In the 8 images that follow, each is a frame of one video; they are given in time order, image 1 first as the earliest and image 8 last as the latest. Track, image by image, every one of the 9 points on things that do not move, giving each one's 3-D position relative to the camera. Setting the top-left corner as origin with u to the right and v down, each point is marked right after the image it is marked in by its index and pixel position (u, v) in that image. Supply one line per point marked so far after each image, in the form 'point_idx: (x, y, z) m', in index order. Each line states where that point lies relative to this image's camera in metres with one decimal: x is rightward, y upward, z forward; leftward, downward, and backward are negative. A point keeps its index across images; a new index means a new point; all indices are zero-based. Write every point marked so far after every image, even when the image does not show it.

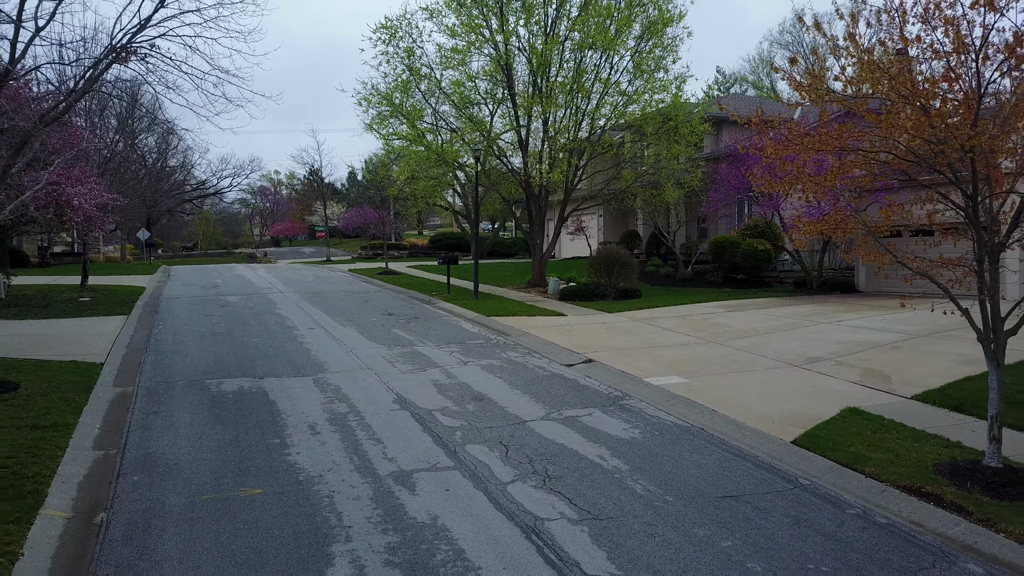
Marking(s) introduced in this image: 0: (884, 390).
0: (+3.9, -1.1, +8.3) m
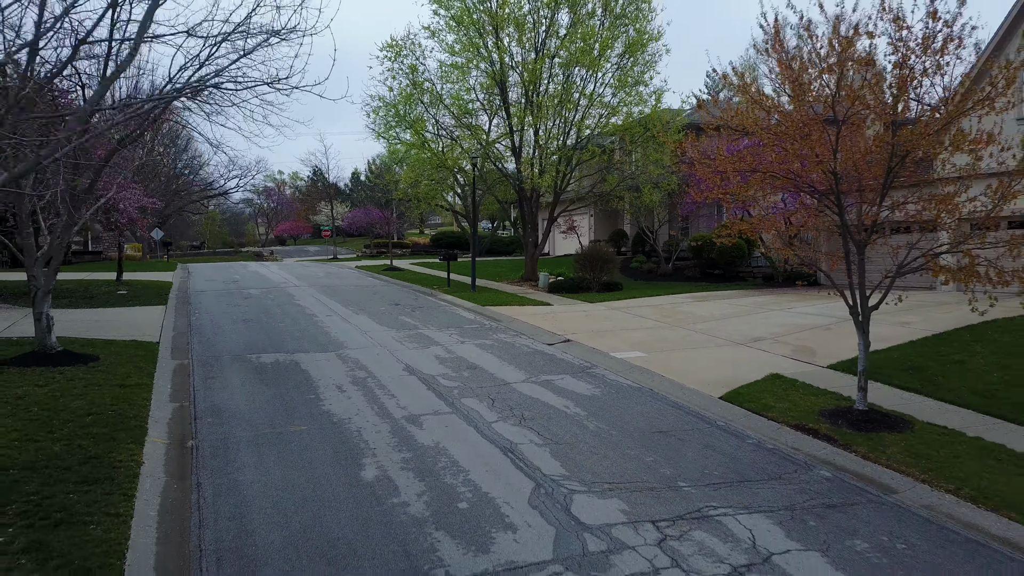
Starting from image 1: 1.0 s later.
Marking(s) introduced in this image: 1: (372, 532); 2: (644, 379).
0: (+3.7, -0.9, +10.0) m
1: (-0.9, -1.7, +5.0) m
2: (+1.6, -1.1, +9.4) m
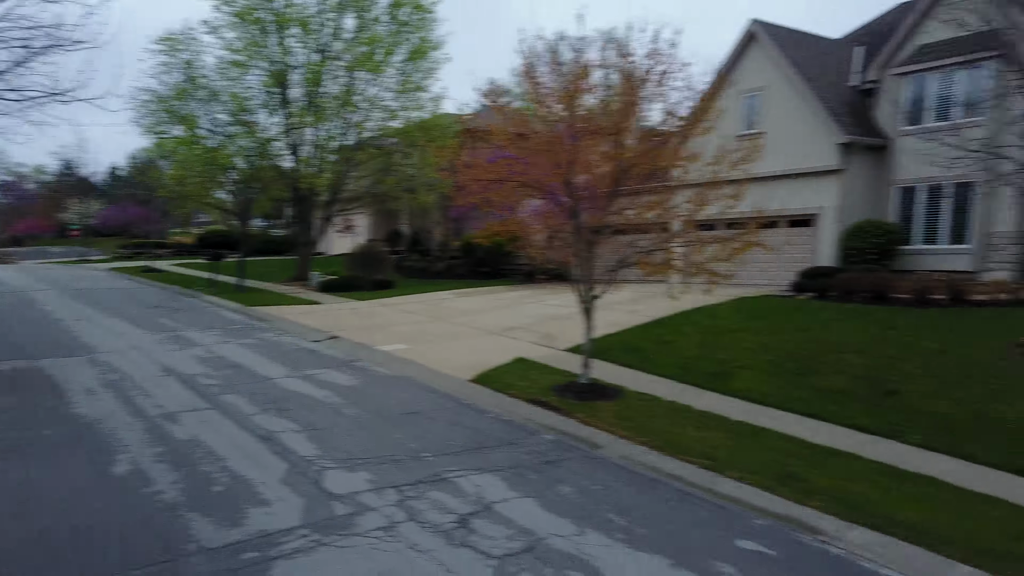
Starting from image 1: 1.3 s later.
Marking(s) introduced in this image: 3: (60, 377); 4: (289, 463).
0: (+0.5, -0.8, +11.3) m
1: (-2.5, -1.6, +5.2) m
2: (-1.4, -1.0, +10.1) m
3: (-5.2, -1.0, +9.0) m
4: (-1.9, -1.5, +6.4) m
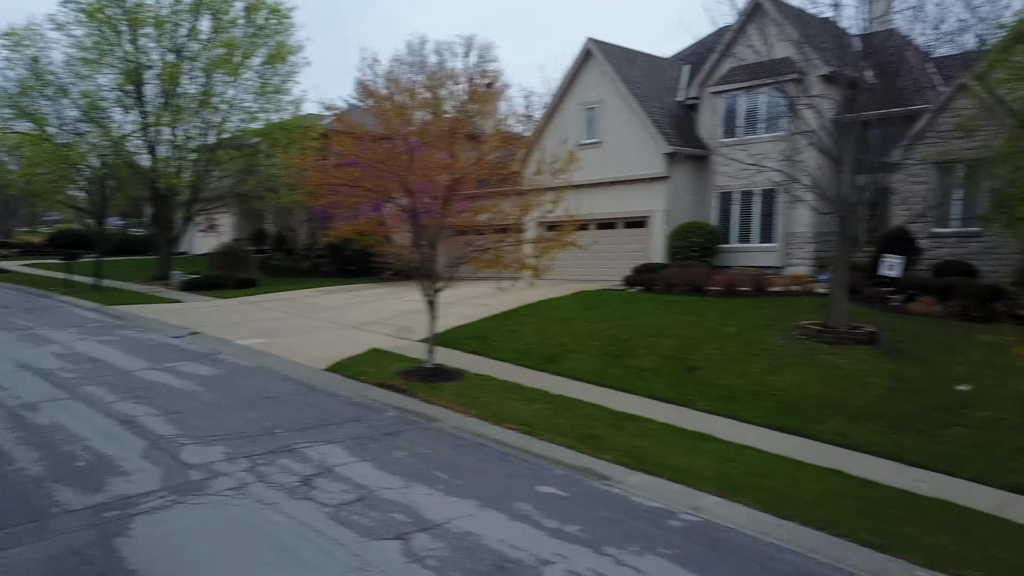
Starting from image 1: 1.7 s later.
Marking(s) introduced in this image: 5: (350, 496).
0: (-1.7, -0.8, +12.3) m
1: (-3.8, -1.6, +5.7) m
2: (-3.4, -1.0, +10.7) m
3: (-7.0, -1.0, +9.1) m
4: (-3.3, -1.5, +7.0) m
5: (-1.3, -1.6, +6.2) m
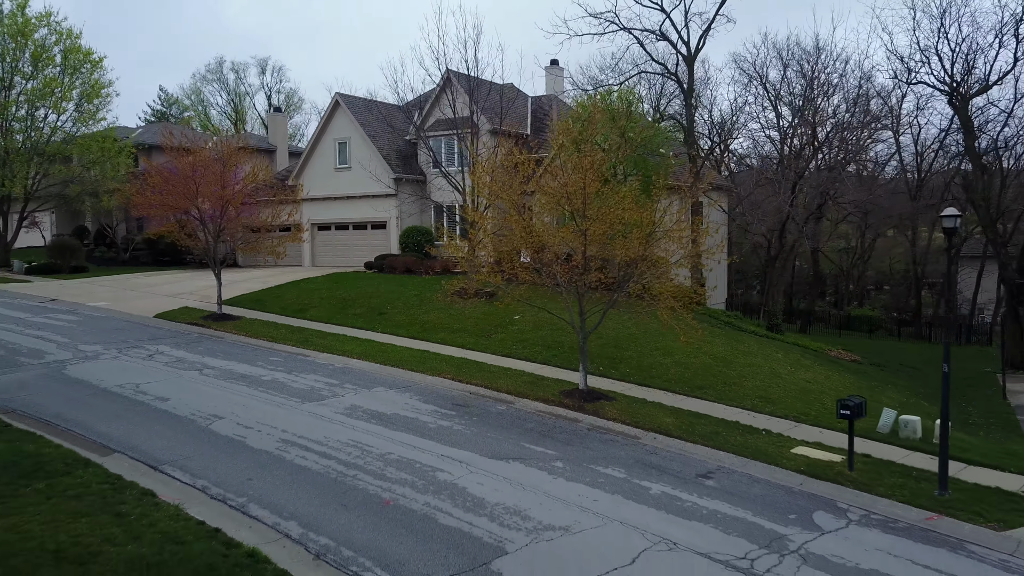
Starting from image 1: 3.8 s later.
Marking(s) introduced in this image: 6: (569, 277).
0: (-7.3, -0.3, +18.7) m
1: (-7.9, -1.2, +11.8) m
2: (-8.7, -0.5, +16.8) m
3: (-11.8, -0.6, +14.4) m
4: (-7.7, -1.0, +13.2) m
5: (-5.6, -1.2, +12.9) m
6: (+0.9, +0.2, +12.8) m
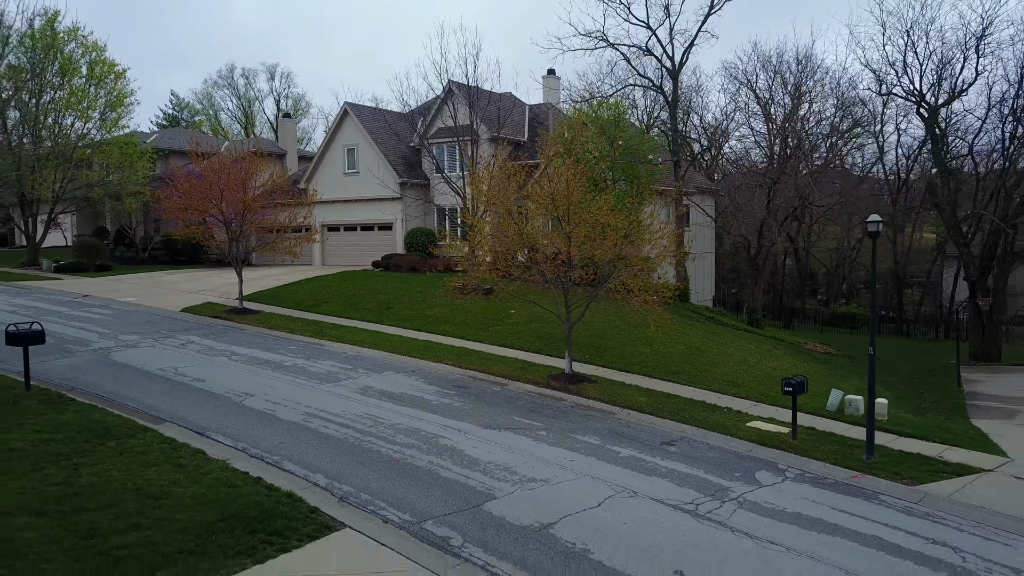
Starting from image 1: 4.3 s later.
0: (-7.4, -0.2, +20.2) m
1: (-8.0, -1.1, +13.4) m
2: (-8.7, -0.5, +18.4) m
3: (-11.9, -0.5, +16.0) m
4: (-7.8, -0.9, +14.8) m
5: (-5.7, -1.1, +14.4) m
6: (+0.8, +0.2, +14.4) m
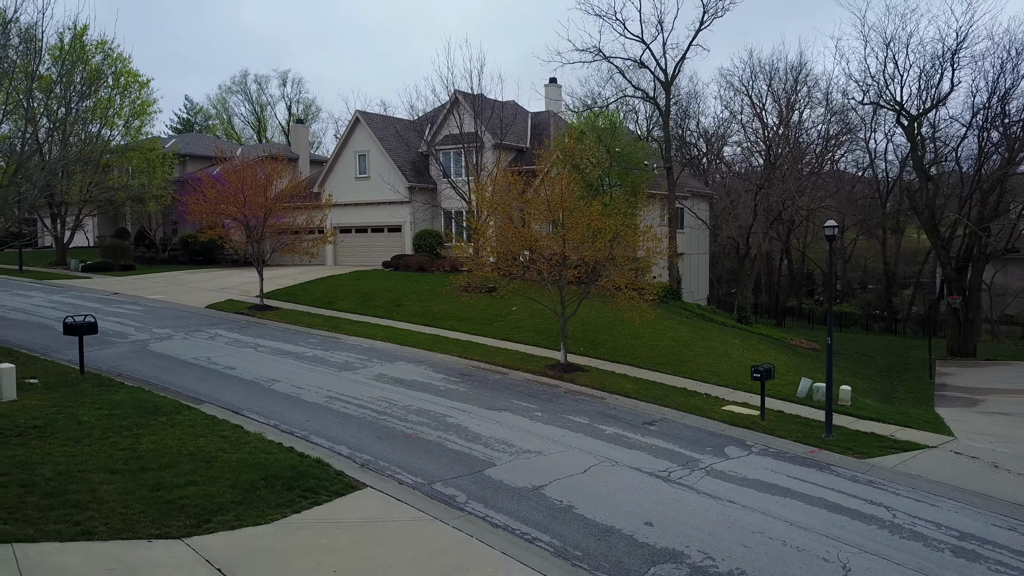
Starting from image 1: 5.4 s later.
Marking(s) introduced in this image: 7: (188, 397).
0: (-7.3, -0.2, +21.6) m
1: (-8.0, -1.0, +14.8) m
2: (-8.7, -0.4, +19.7) m
3: (-11.9, -0.4, +17.4) m
4: (-7.8, -0.9, +16.1) m
5: (-5.7, -1.1, +15.8) m
6: (+0.8, +0.3, +15.7) m
7: (-4.8, -1.6, +11.7) m
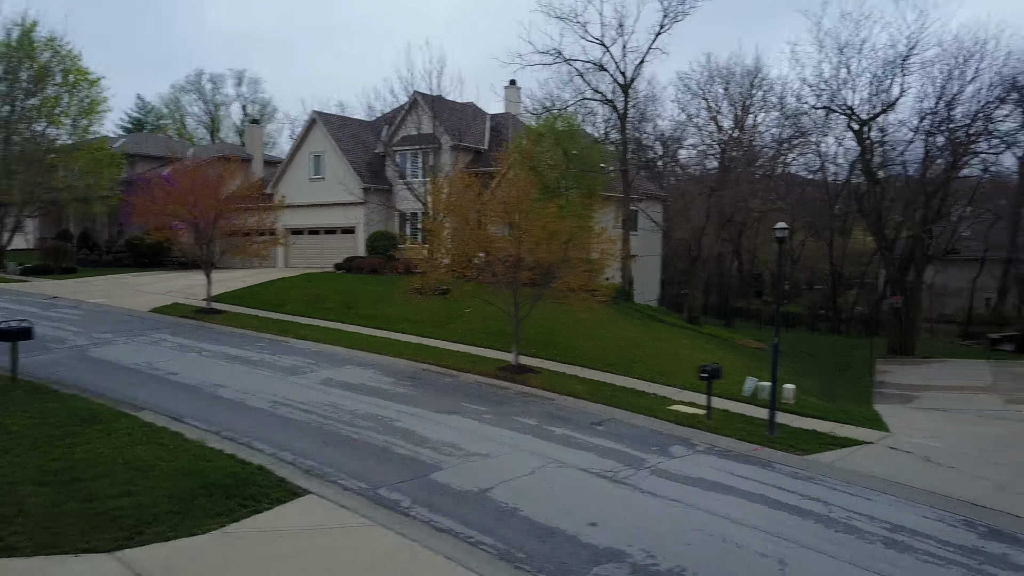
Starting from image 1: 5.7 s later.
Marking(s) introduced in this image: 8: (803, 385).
0: (-8.6, -0.3, +21.1) m
1: (-8.9, -1.1, +14.3) m
2: (-9.9, -0.5, +19.2) m
3: (-12.9, -0.5, +16.7) m
4: (-8.8, -0.9, +15.7) m
5: (-6.6, -1.1, +15.4) m
6: (-0.2, +0.2, +15.7) m
7: (-5.6, -1.7, +11.4) m
8: (+6.4, -2.1, +17.1) m
